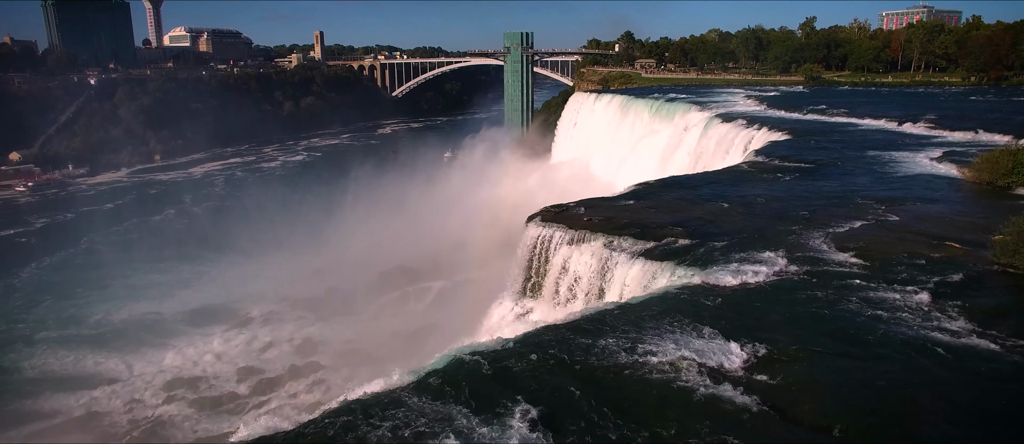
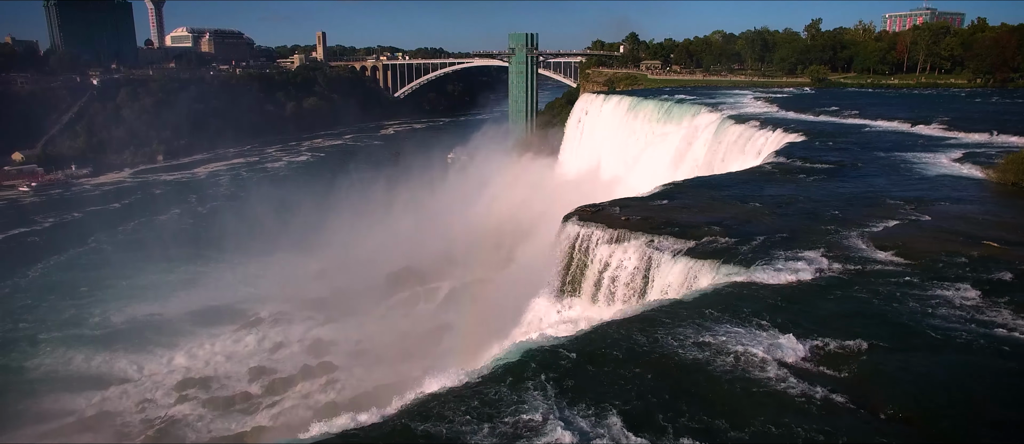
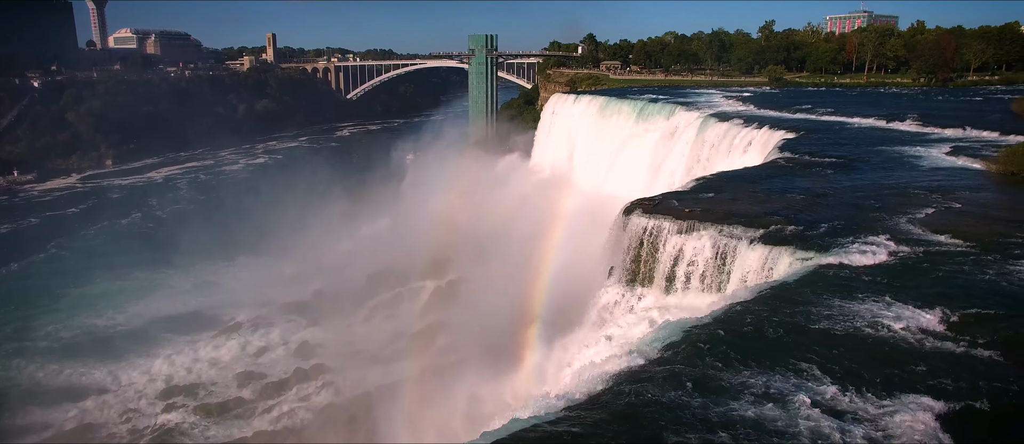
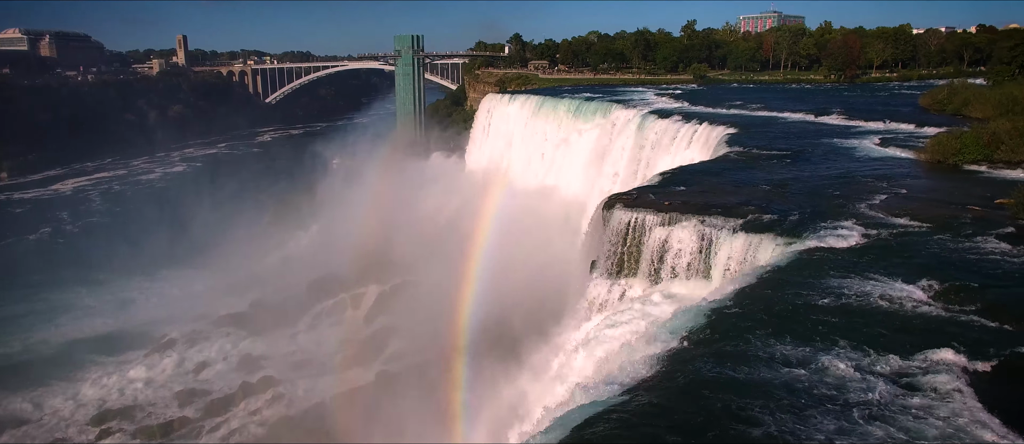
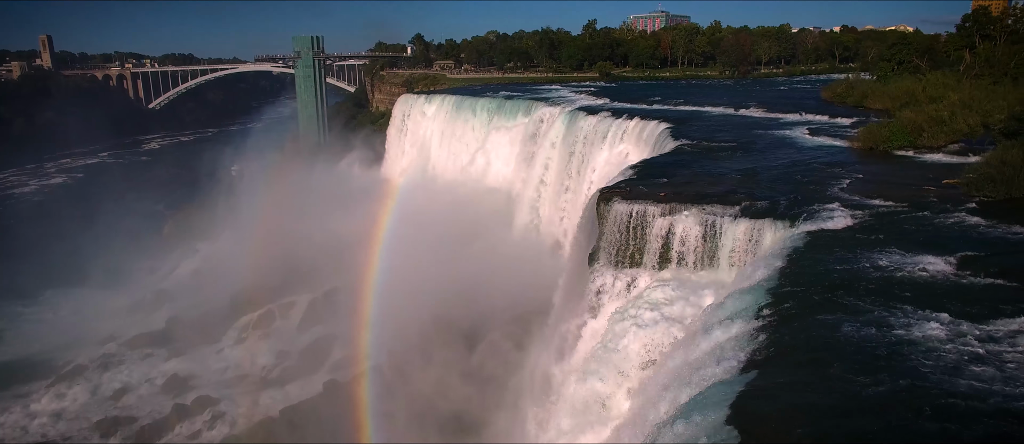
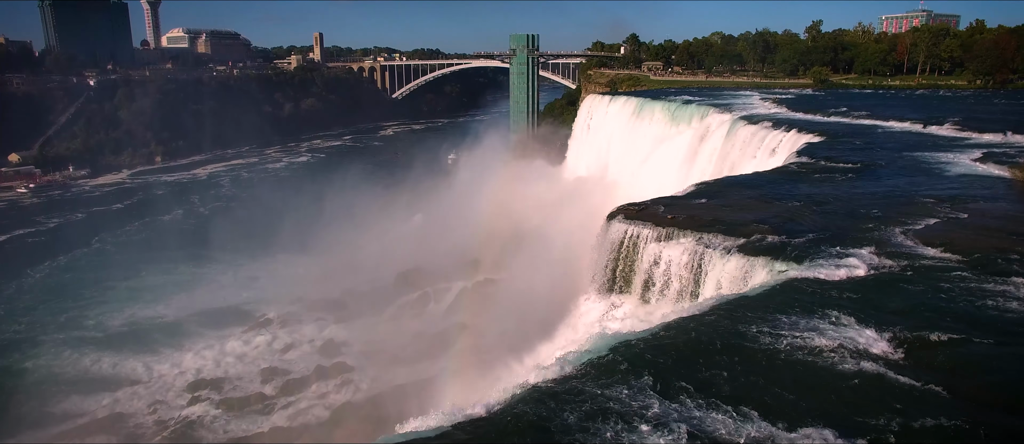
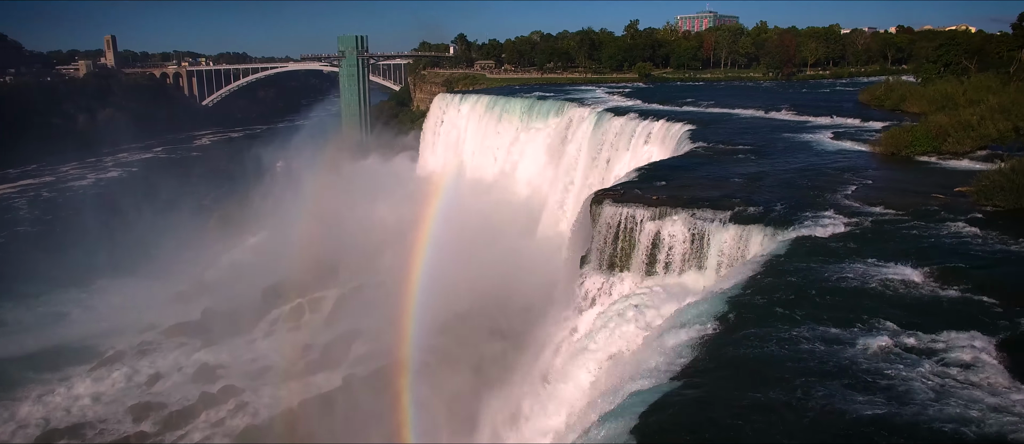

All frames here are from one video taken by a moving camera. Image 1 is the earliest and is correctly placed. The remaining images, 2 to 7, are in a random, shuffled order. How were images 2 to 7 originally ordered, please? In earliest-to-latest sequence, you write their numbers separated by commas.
2, 6, 3, 4, 7, 5
